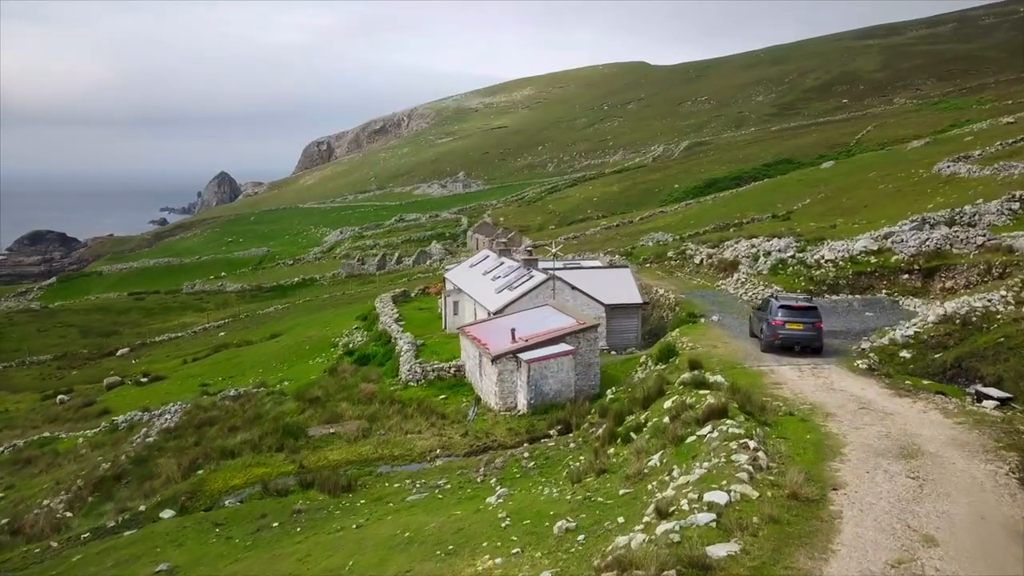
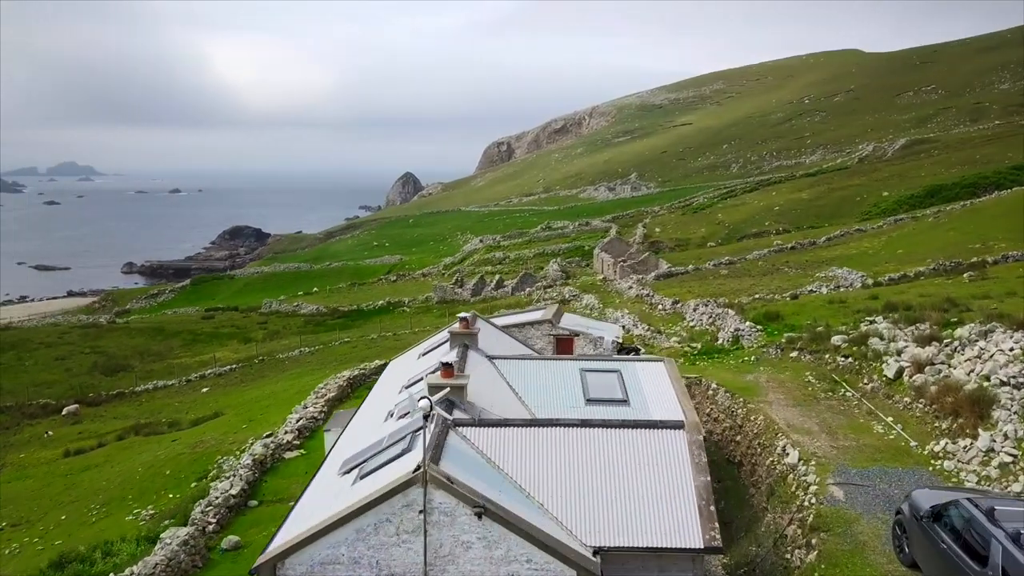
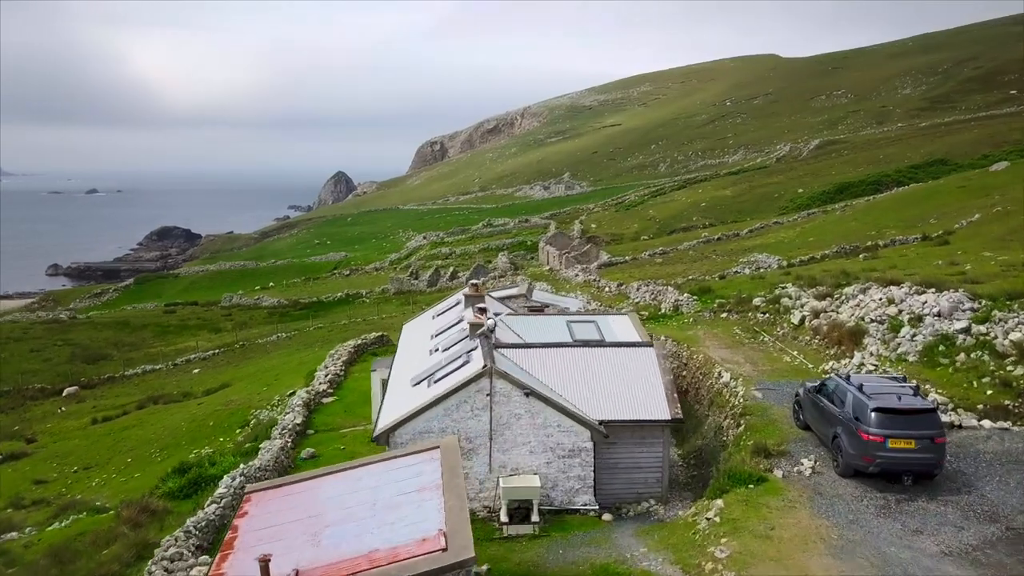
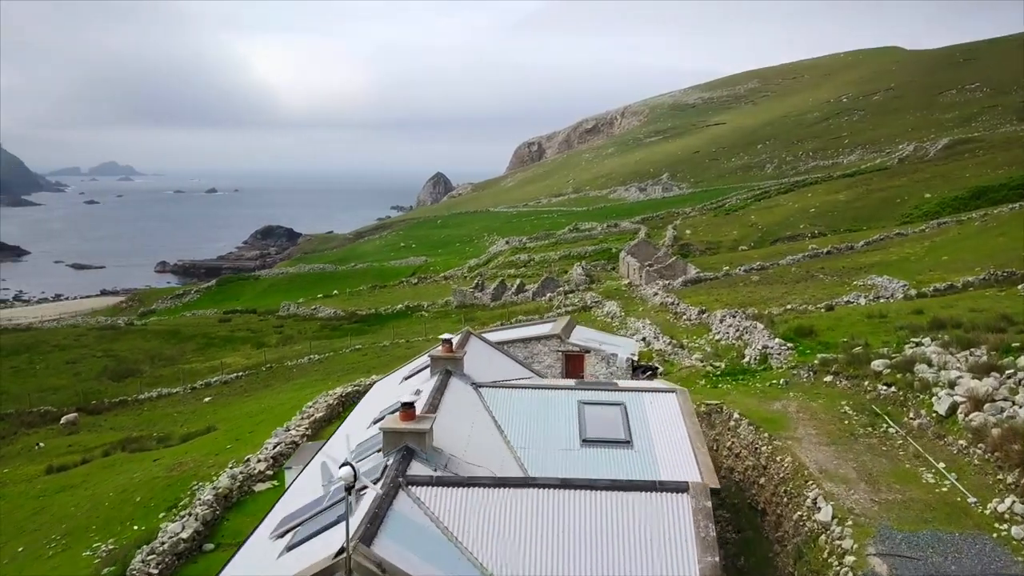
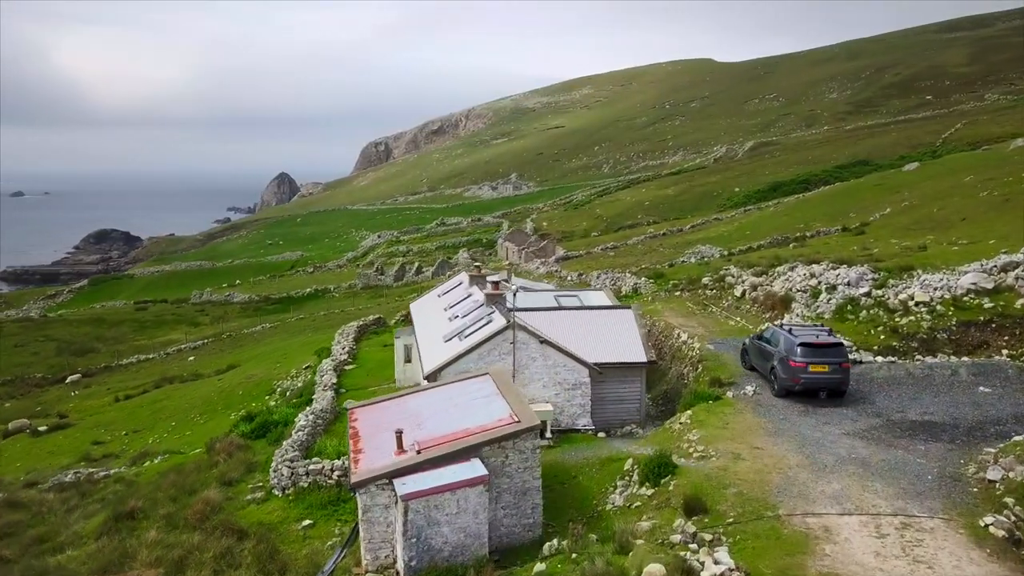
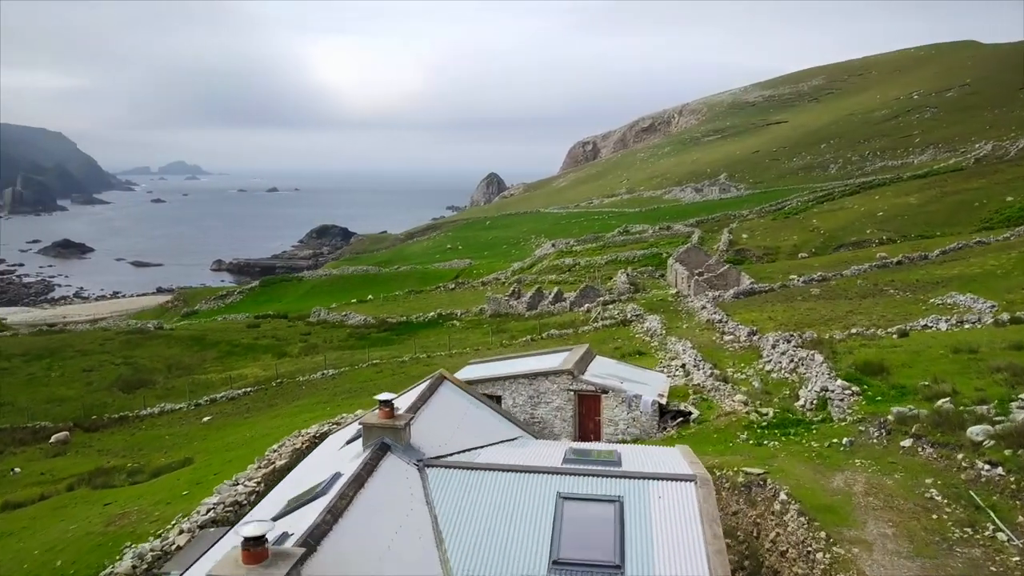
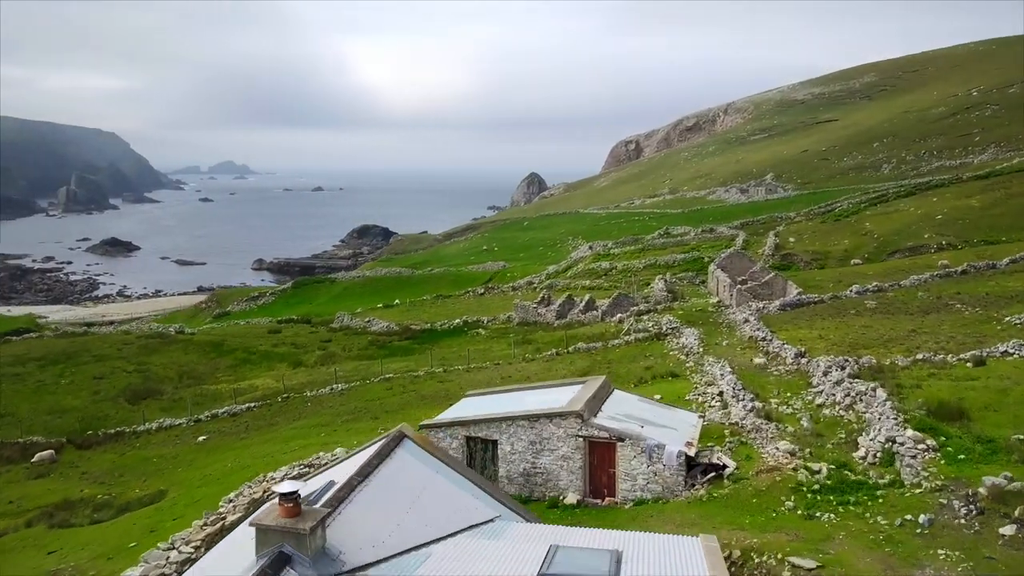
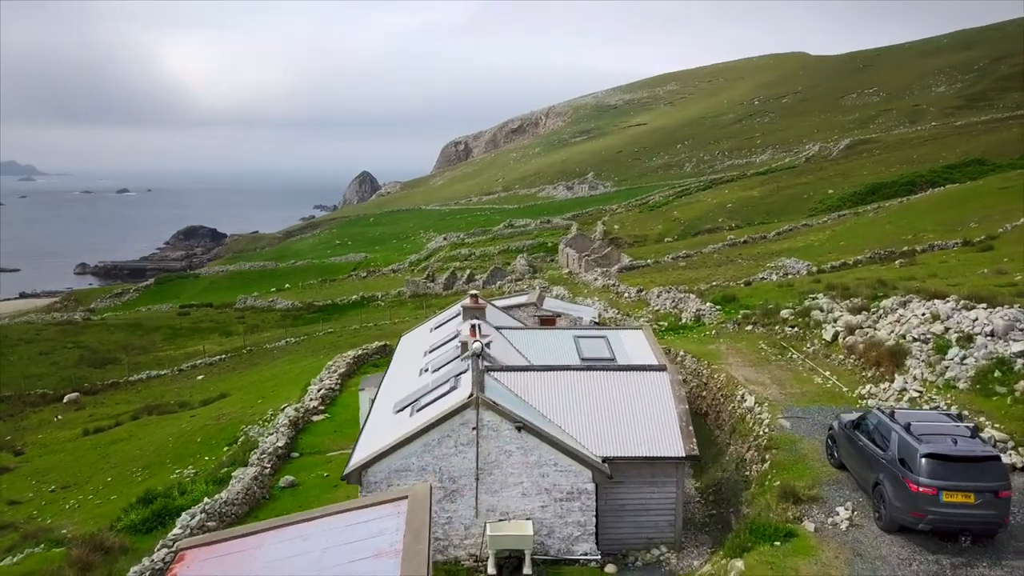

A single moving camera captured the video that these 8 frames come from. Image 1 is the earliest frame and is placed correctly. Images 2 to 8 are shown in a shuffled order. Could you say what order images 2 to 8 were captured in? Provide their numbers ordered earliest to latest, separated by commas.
5, 3, 8, 2, 4, 6, 7
